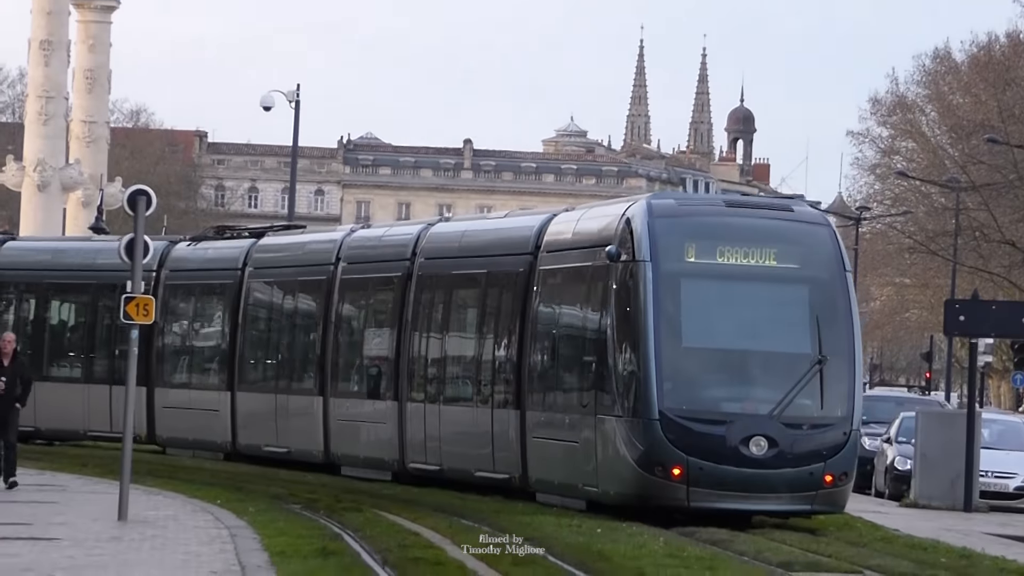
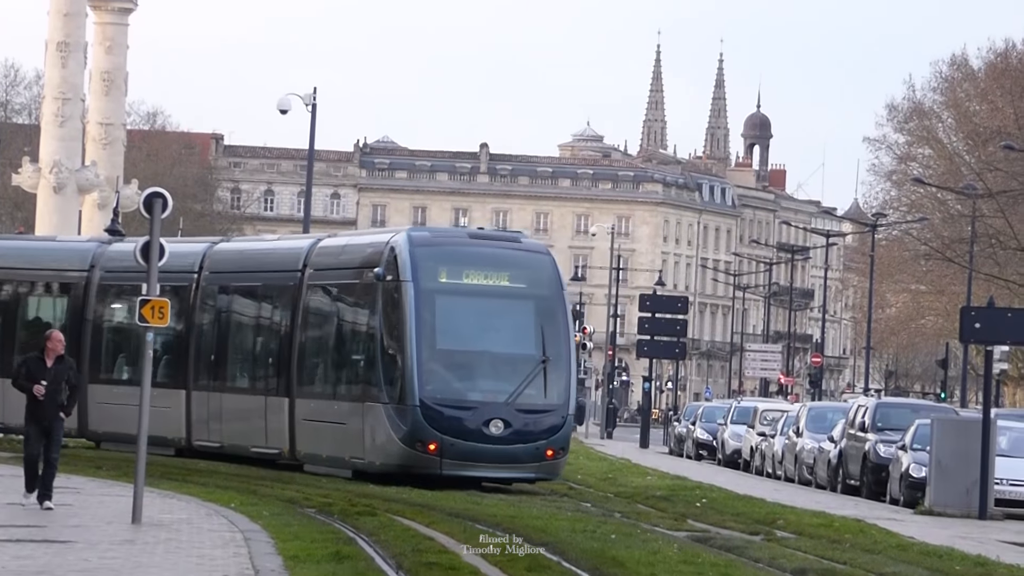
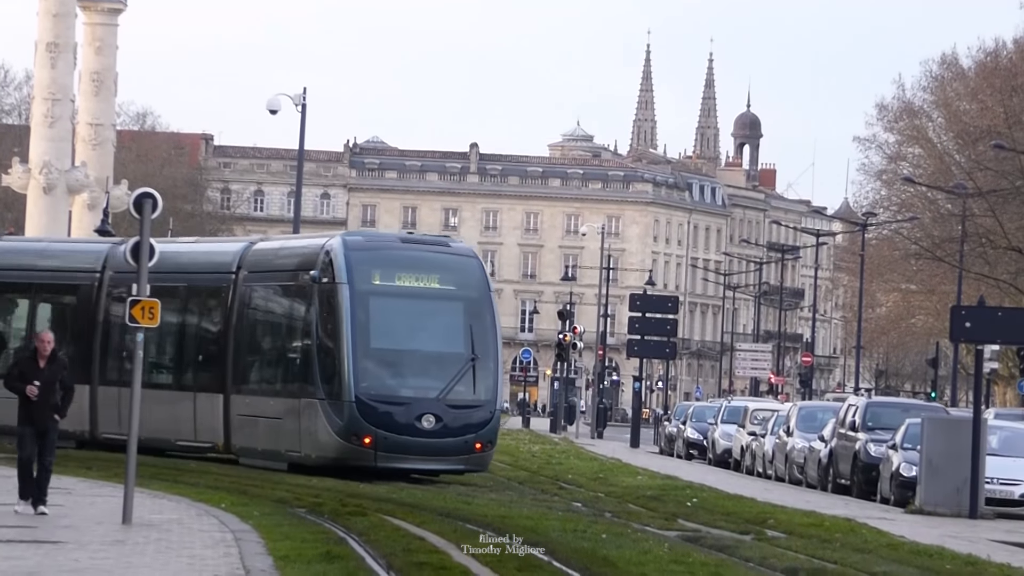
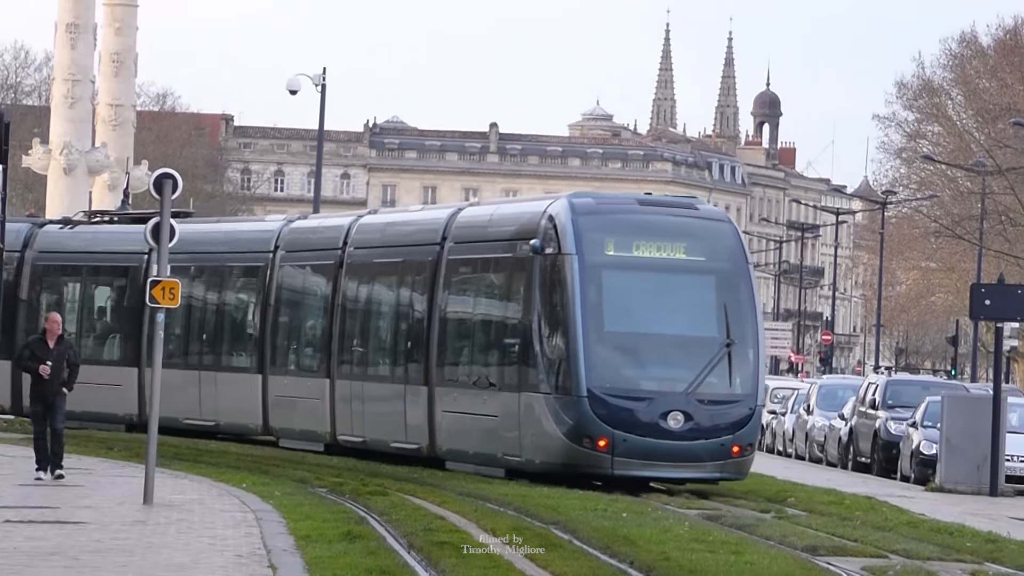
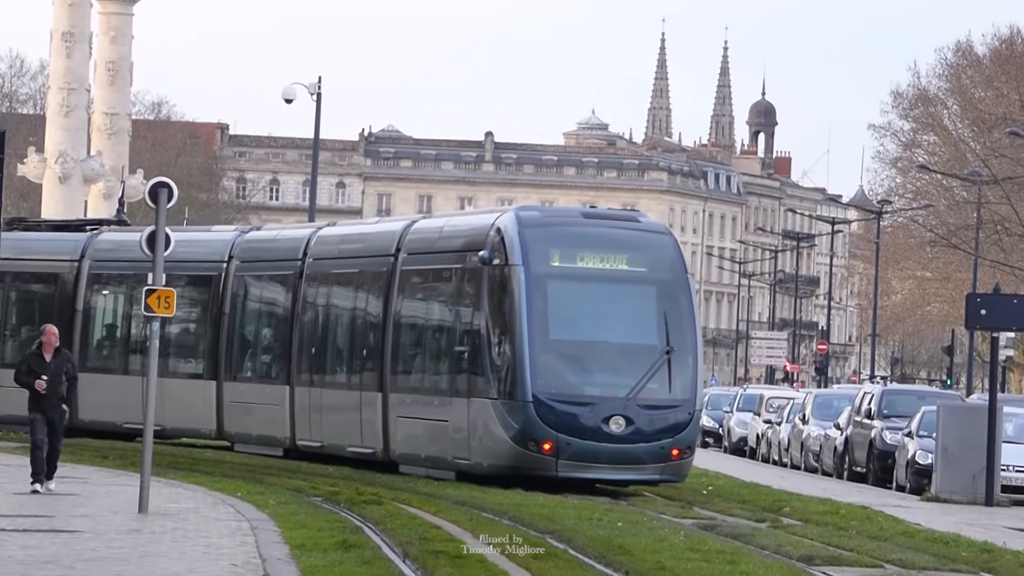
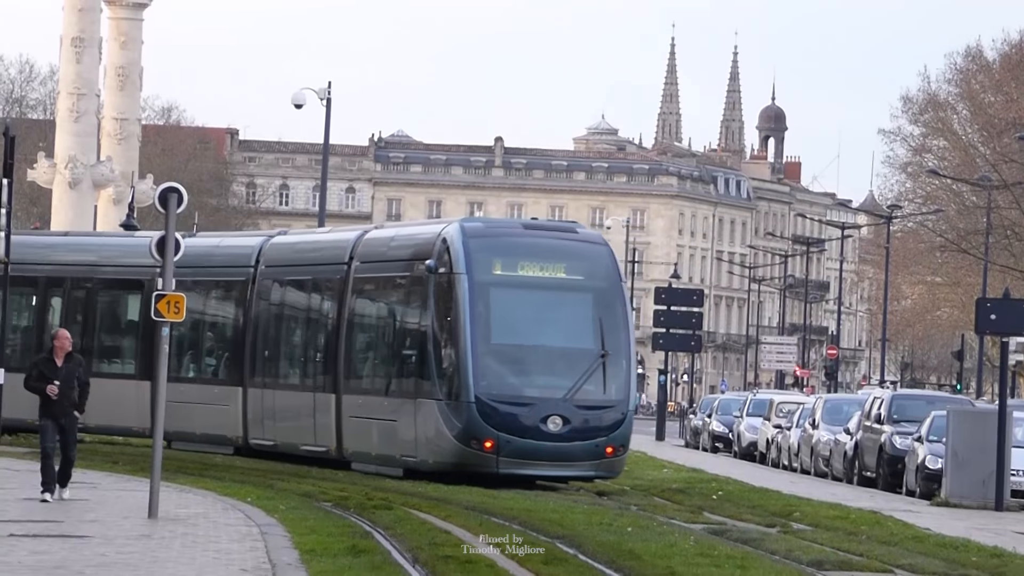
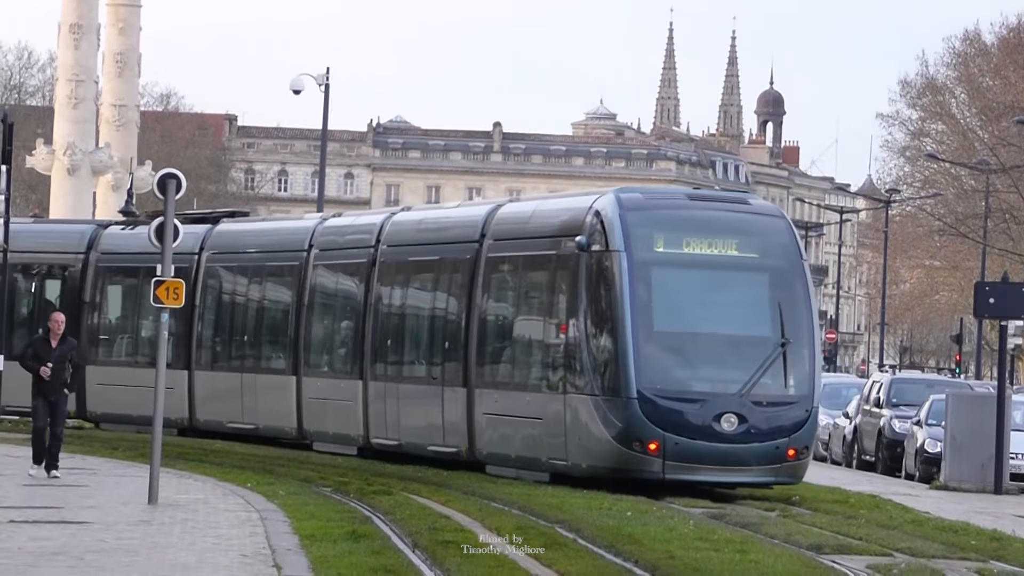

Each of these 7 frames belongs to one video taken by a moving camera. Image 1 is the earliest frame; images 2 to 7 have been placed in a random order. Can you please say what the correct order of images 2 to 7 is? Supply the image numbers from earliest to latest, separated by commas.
7, 4, 5, 6, 2, 3
